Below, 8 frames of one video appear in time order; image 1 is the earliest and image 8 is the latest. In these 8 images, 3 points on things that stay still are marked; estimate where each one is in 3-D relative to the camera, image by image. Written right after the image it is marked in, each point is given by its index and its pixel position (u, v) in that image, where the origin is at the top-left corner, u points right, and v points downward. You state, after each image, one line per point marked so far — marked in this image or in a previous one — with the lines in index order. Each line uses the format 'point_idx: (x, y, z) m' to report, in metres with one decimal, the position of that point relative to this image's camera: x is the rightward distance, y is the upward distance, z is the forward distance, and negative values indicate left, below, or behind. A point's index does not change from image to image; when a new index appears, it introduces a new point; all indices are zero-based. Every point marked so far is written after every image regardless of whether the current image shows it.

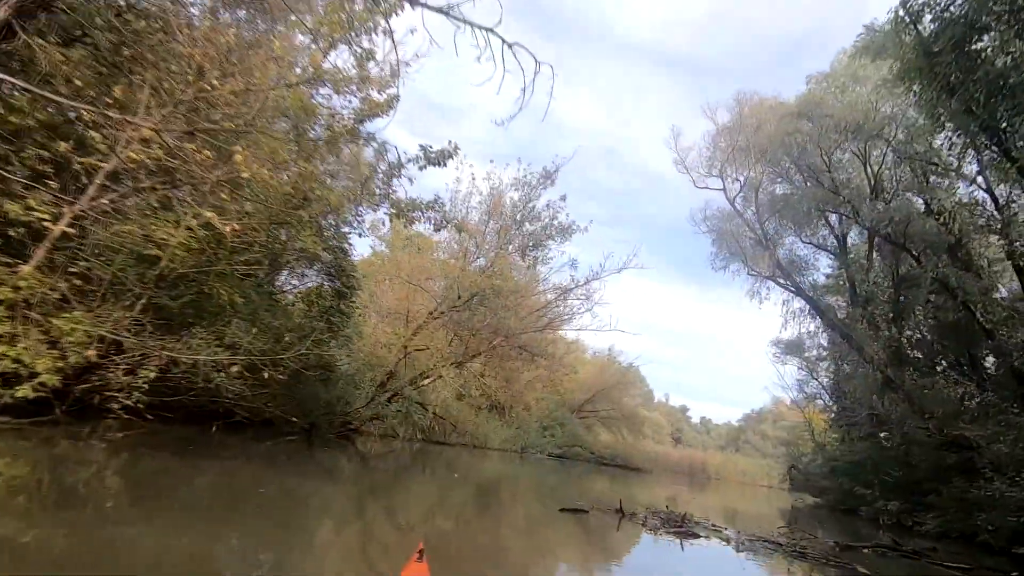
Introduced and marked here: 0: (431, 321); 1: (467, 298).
0: (-2.4, -0.9, +16.0) m
1: (-1.4, -0.2, +15.6) m
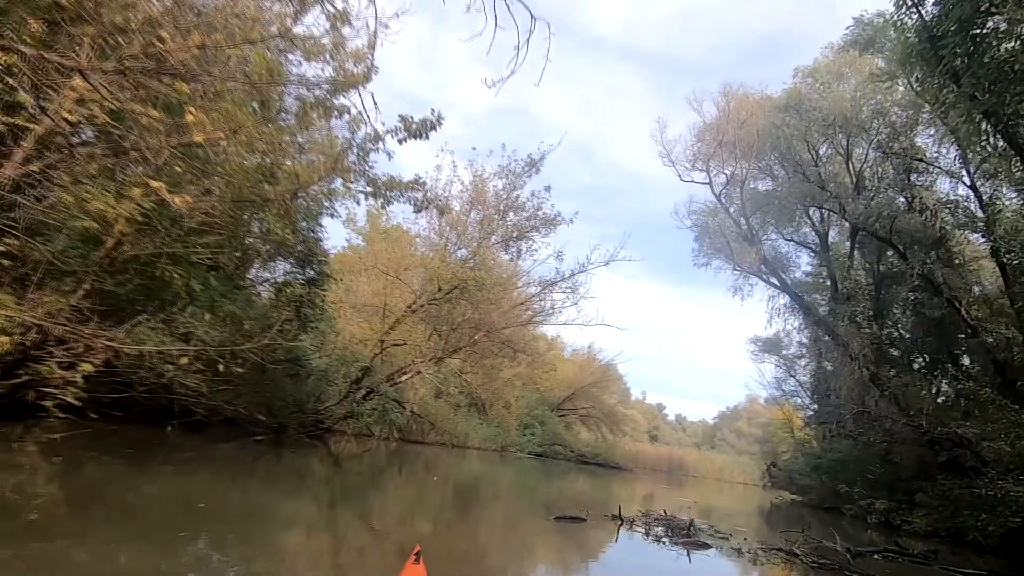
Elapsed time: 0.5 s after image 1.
0: (-2.9, -0.6, +15.3) m
1: (-1.9, 0.0, +15.0) m
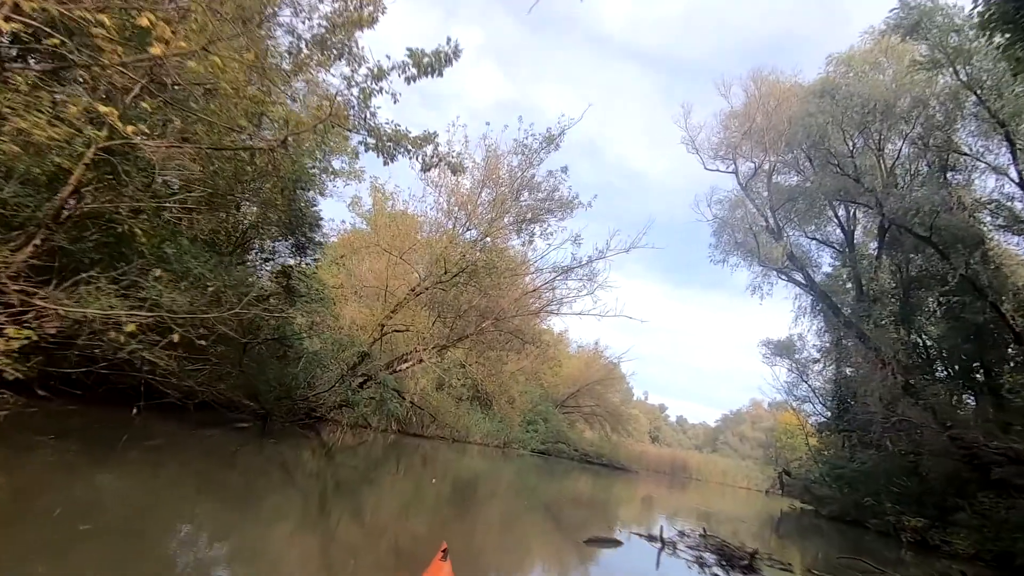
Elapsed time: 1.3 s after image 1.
0: (-2.6, -0.2, +14.3) m
1: (-1.6, +0.4, +13.9) m
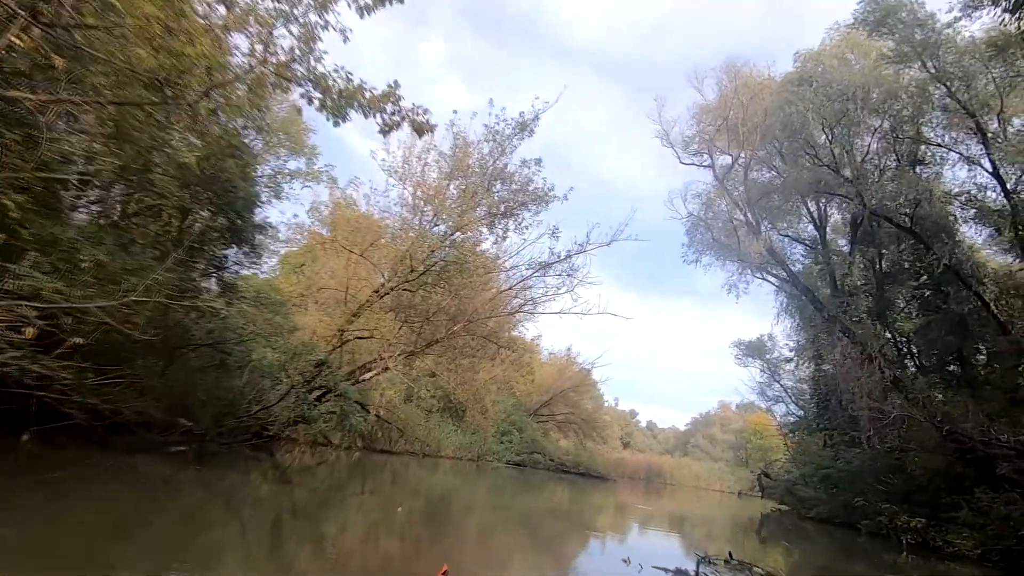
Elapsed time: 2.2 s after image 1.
0: (-3.3, -0.2, +13.1) m
1: (-2.2, +0.4, +12.8) m
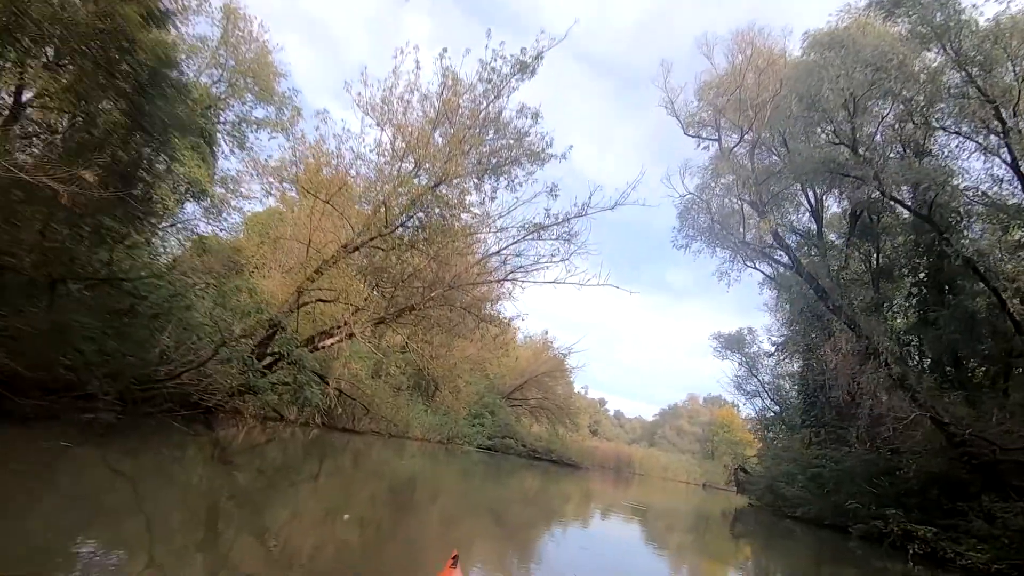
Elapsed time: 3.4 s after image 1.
0: (-3.6, +0.7, +11.5) m
1: (-2.4, +1.2, +11.2) m
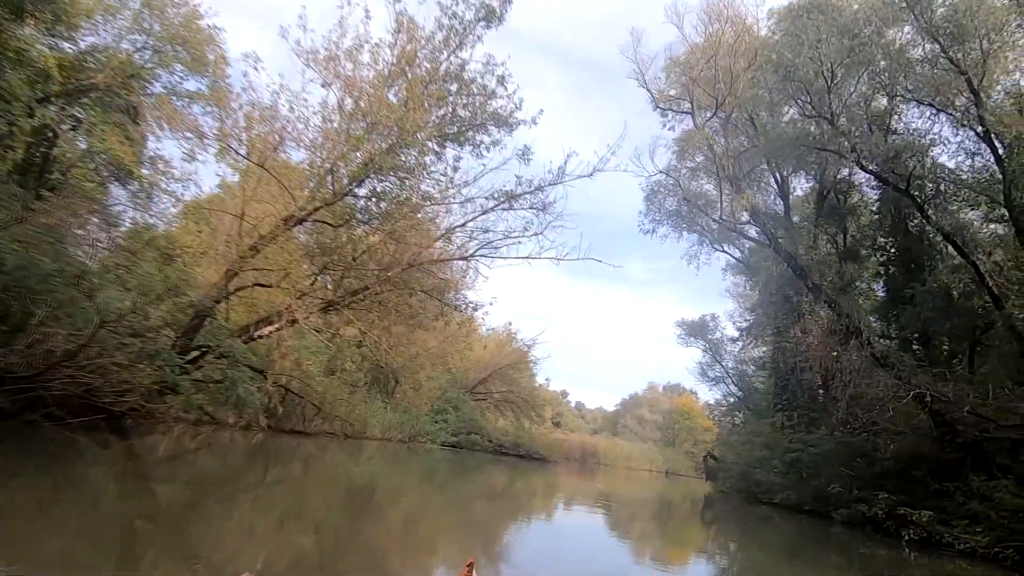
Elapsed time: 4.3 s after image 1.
0: (-4.2, +1.0, +10.0) m
1: (-3.1, +1.6, +9.8) m
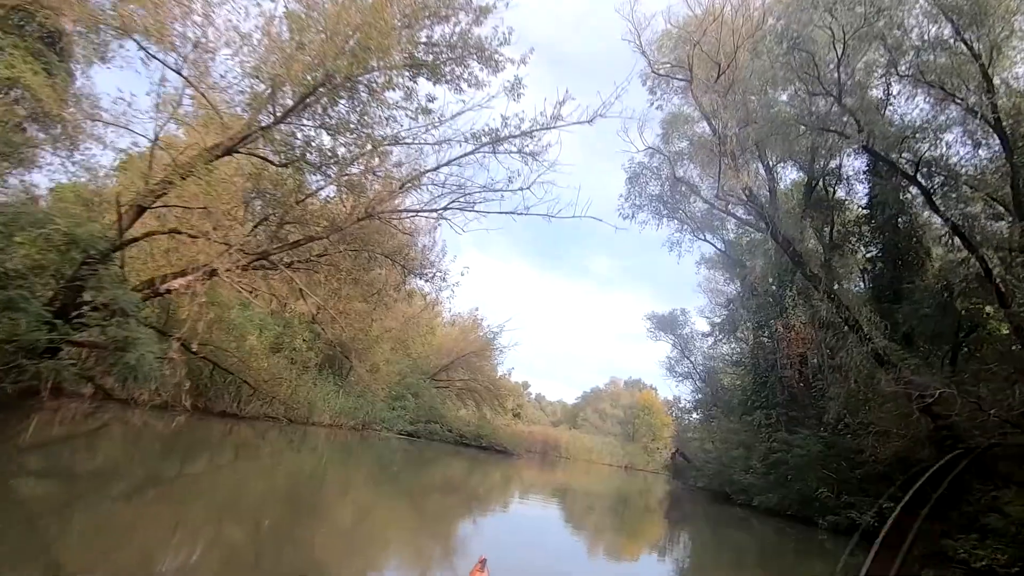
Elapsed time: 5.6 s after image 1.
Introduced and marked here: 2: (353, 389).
0: (-4.5, +1.8, +8.1) m
1: (-3.3, +2.3, +8.0) m
2: (-5.7, -3.6, +19.2) m
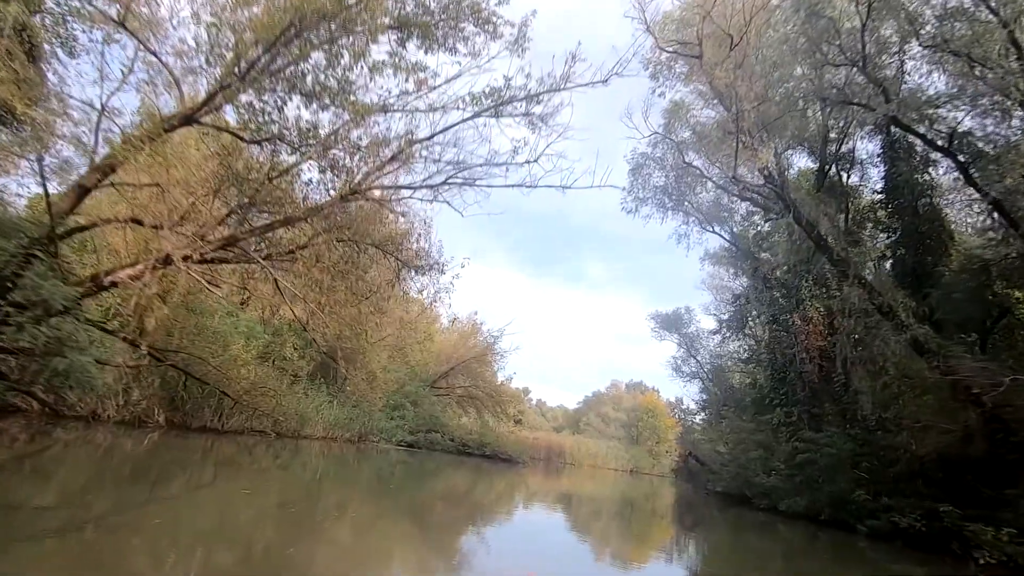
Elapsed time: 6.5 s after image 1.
0: (-4.4, +1.8, +7.1) m
1: (-3.3, +2.4, +7.0) m
2: (-5.5, -3.7, +18.1) m
